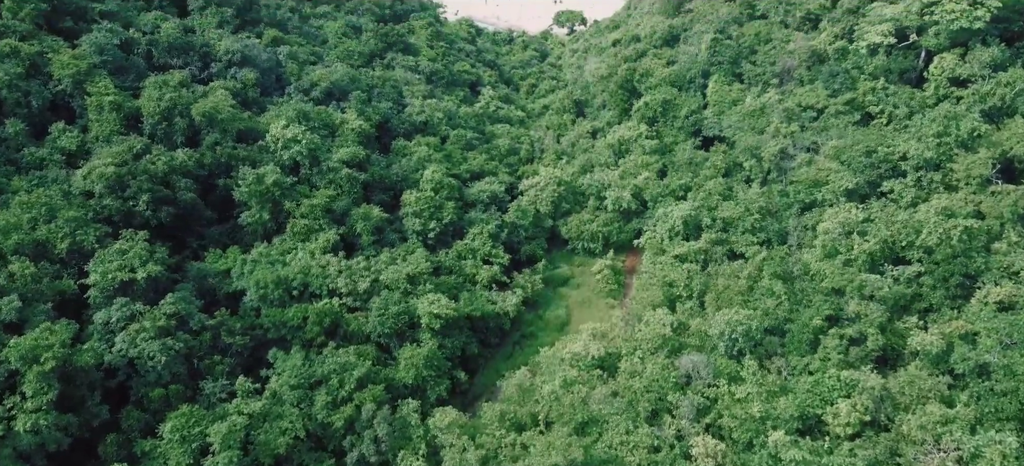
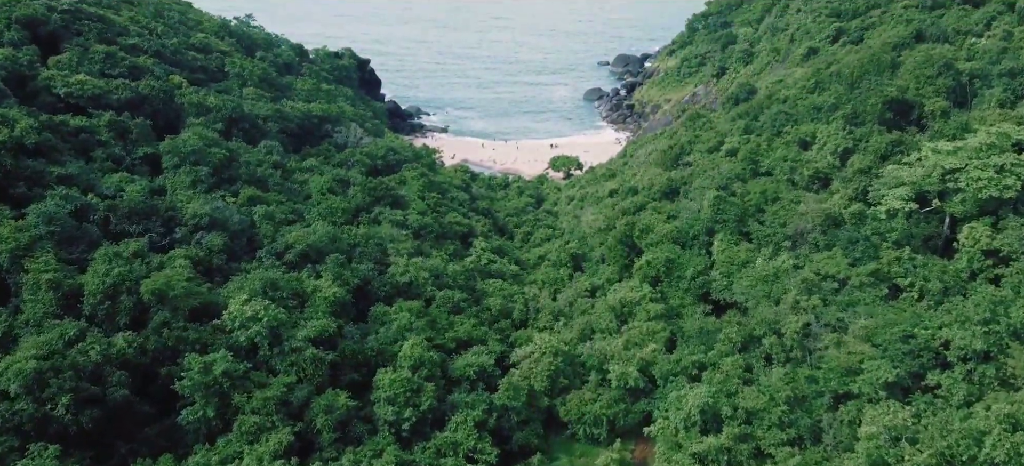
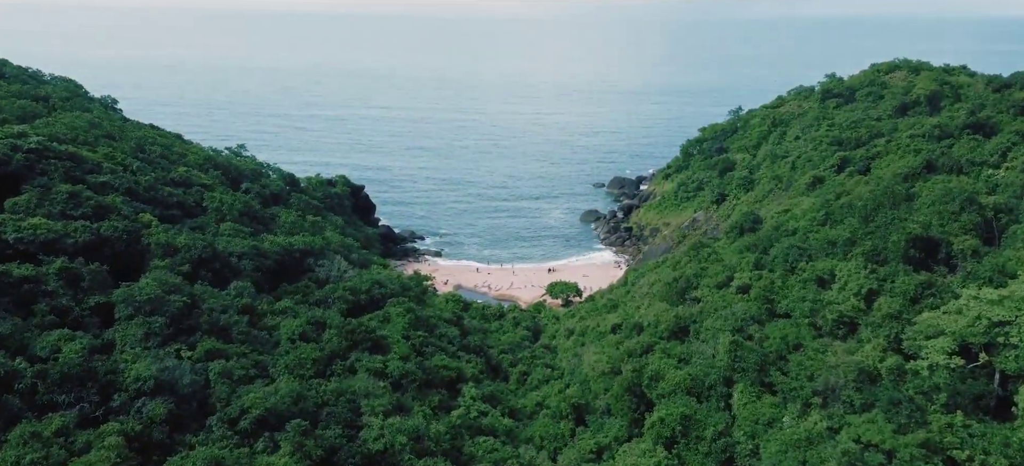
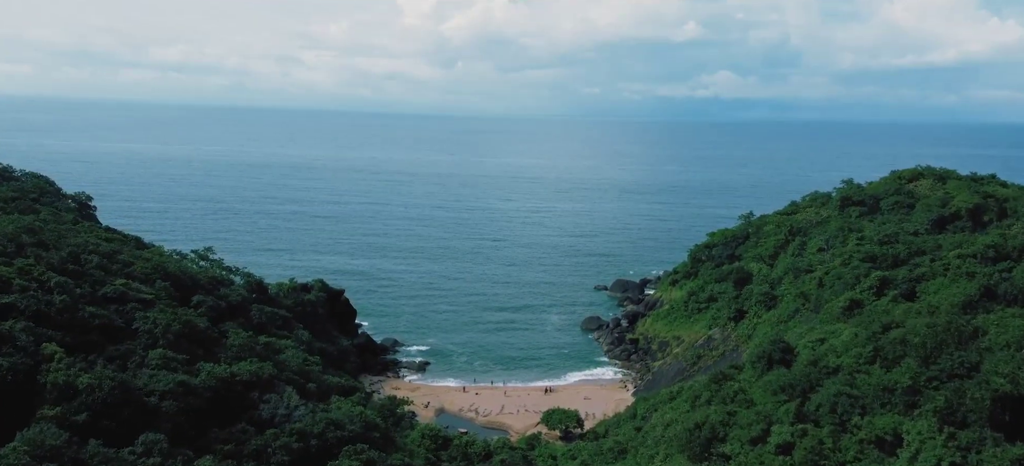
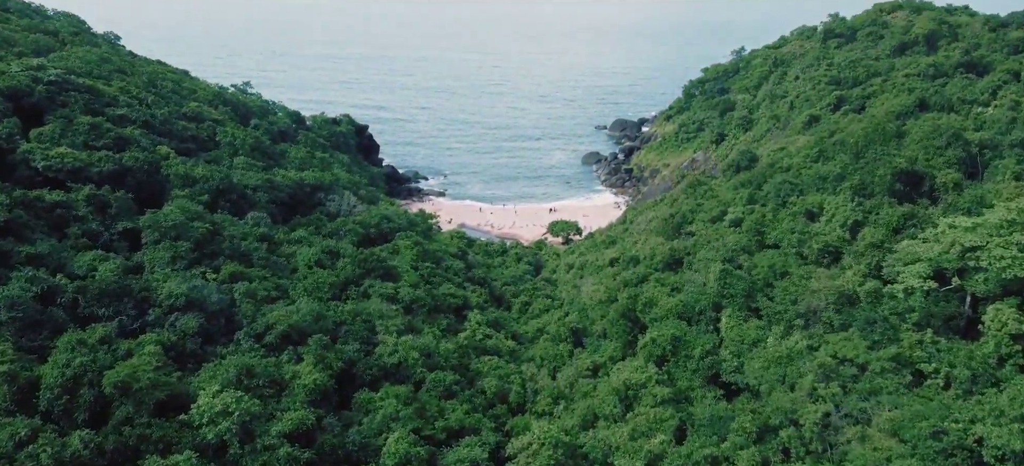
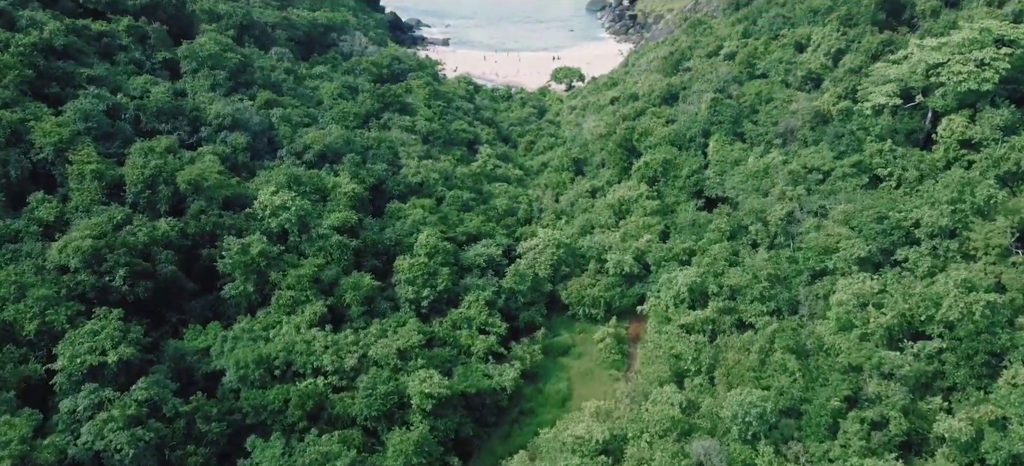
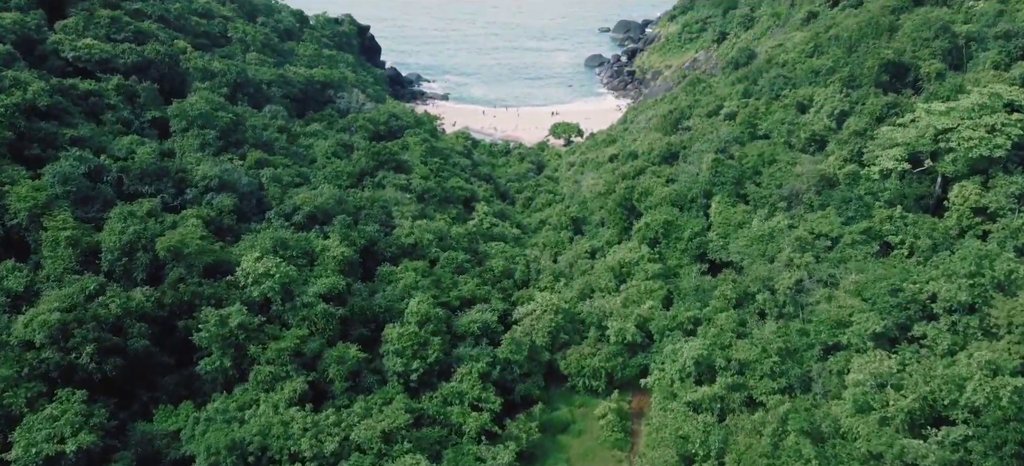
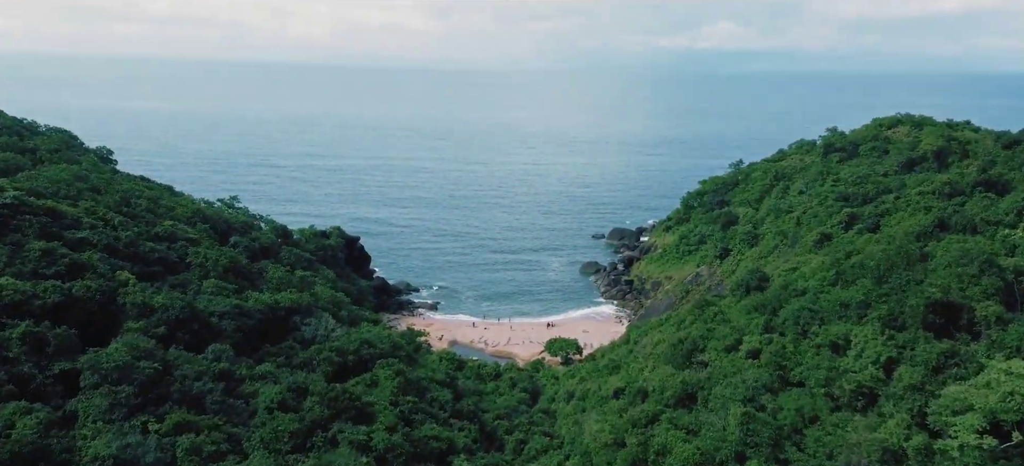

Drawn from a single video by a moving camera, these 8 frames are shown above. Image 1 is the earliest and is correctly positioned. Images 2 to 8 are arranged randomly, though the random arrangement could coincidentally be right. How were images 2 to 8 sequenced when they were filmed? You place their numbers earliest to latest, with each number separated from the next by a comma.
6, 7, 2, 5, 3, 8, 4
